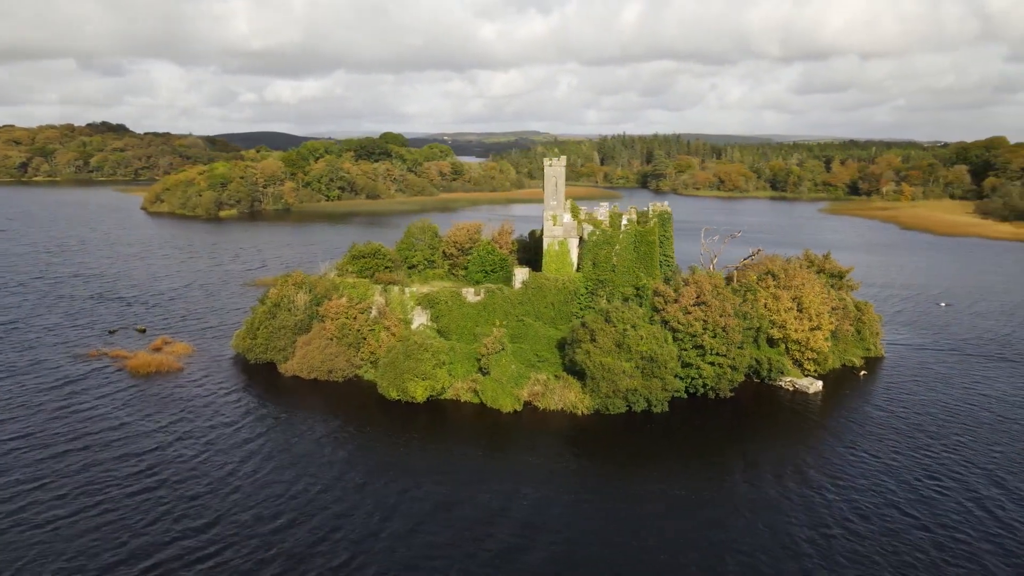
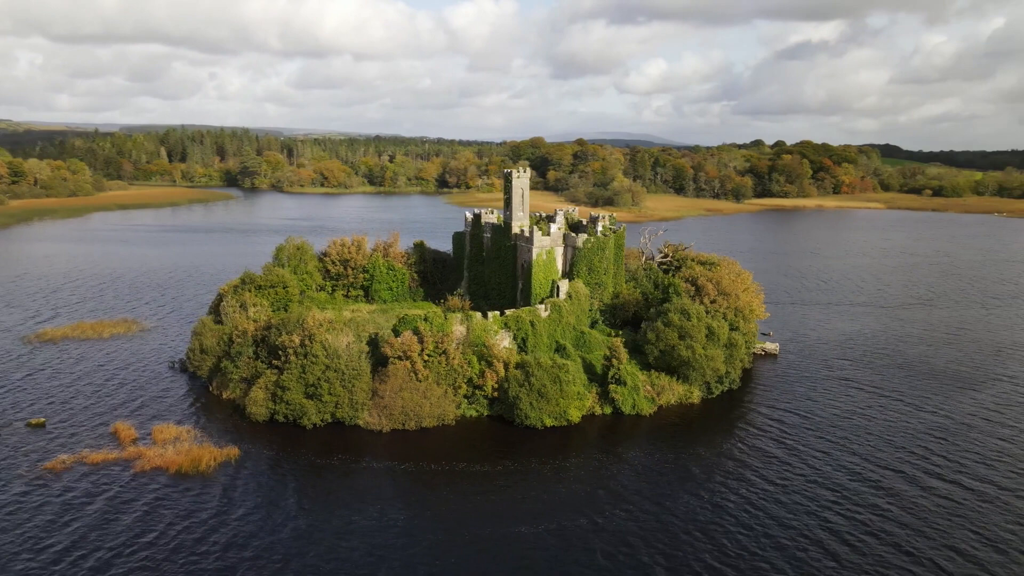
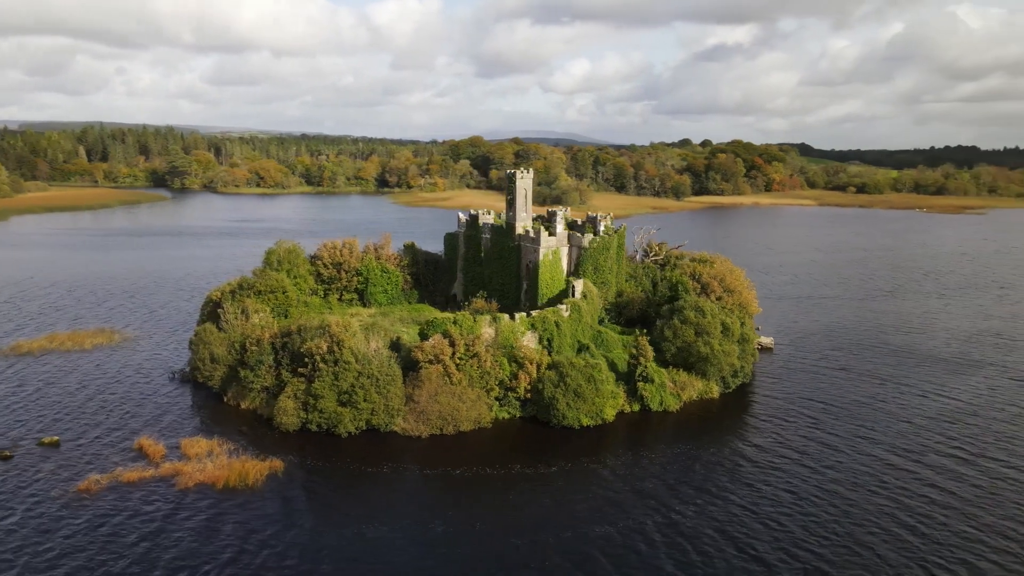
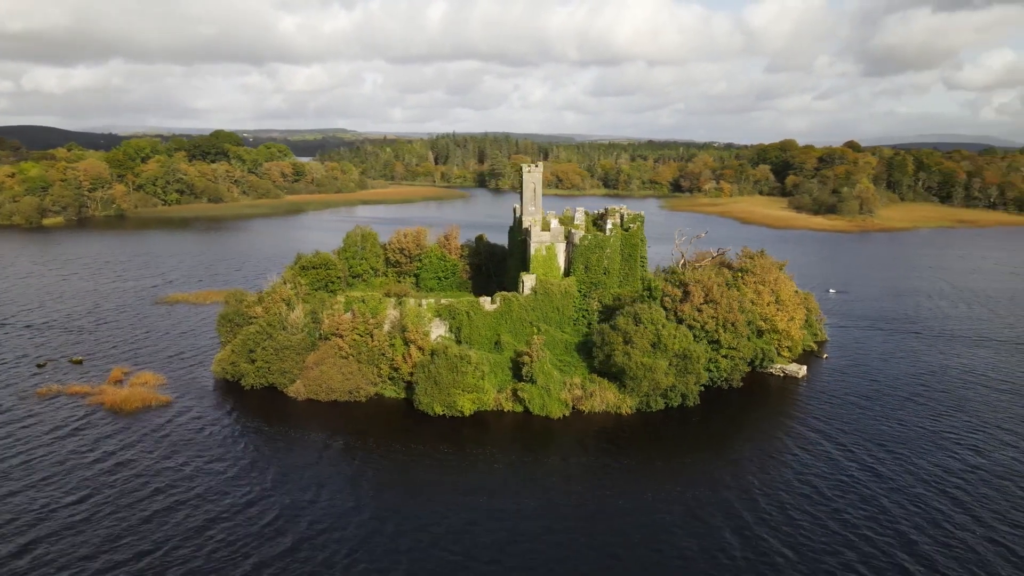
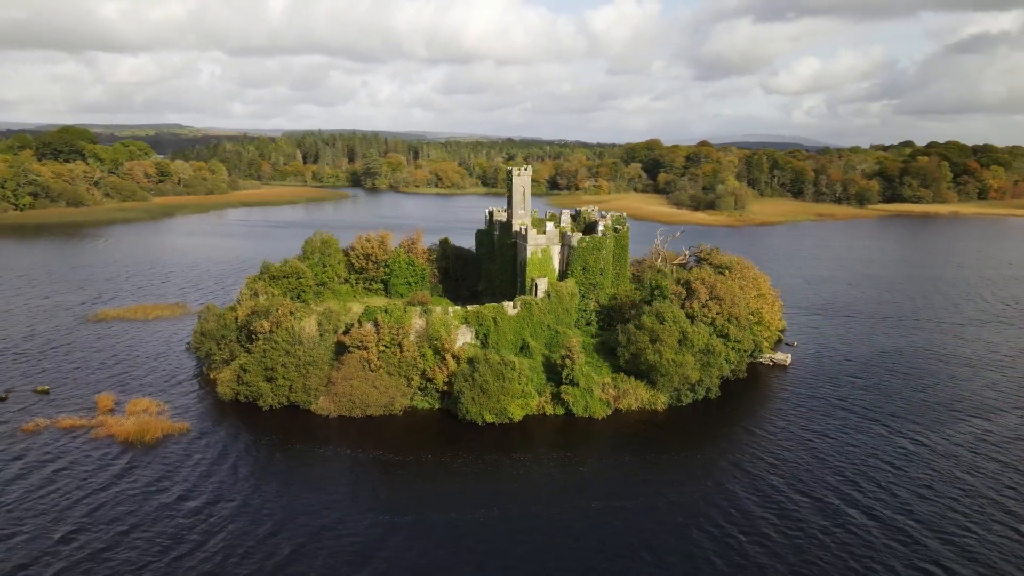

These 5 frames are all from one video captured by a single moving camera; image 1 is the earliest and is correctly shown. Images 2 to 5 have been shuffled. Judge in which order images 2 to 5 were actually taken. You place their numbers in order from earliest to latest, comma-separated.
4, 5, 2, 3
